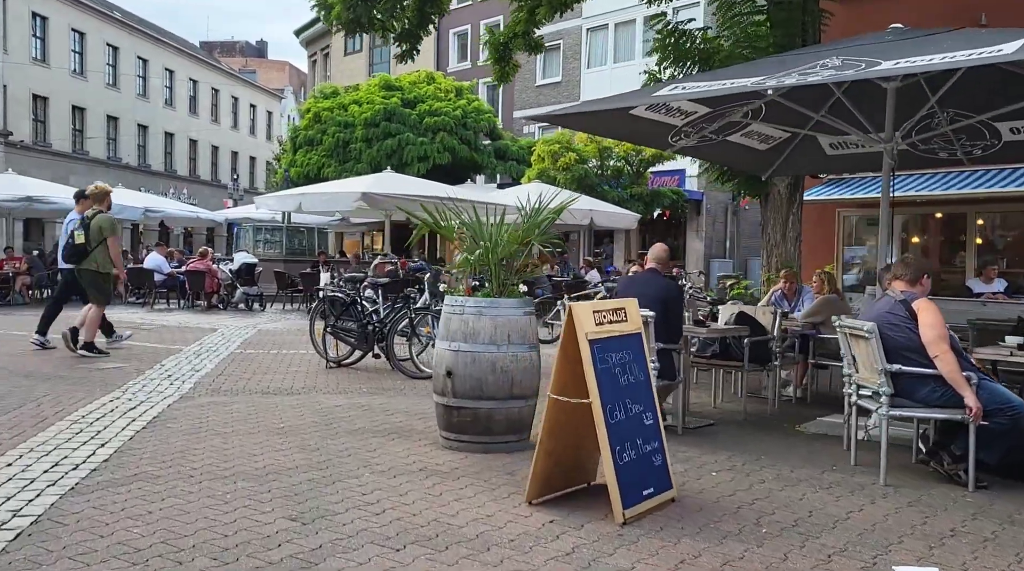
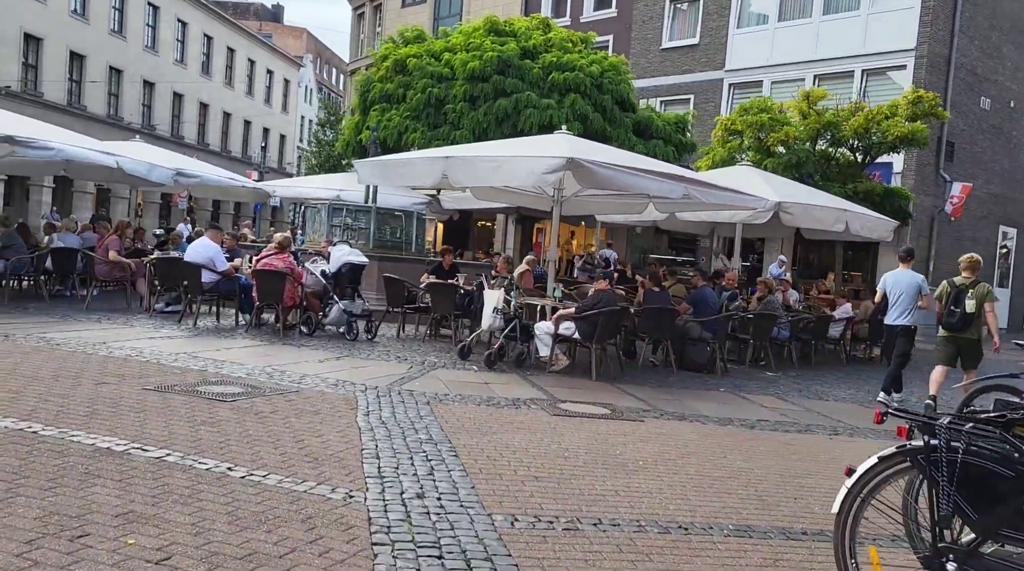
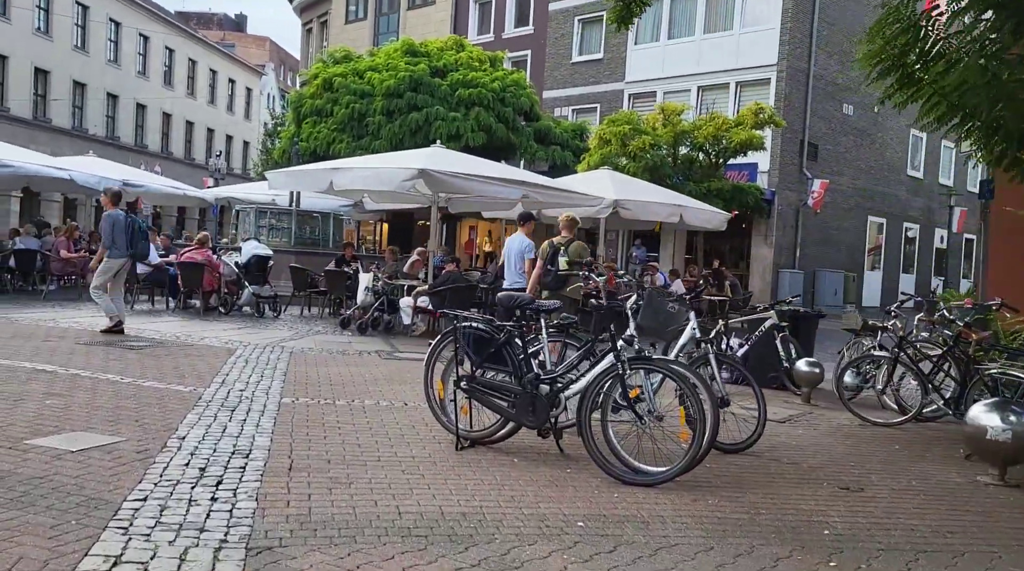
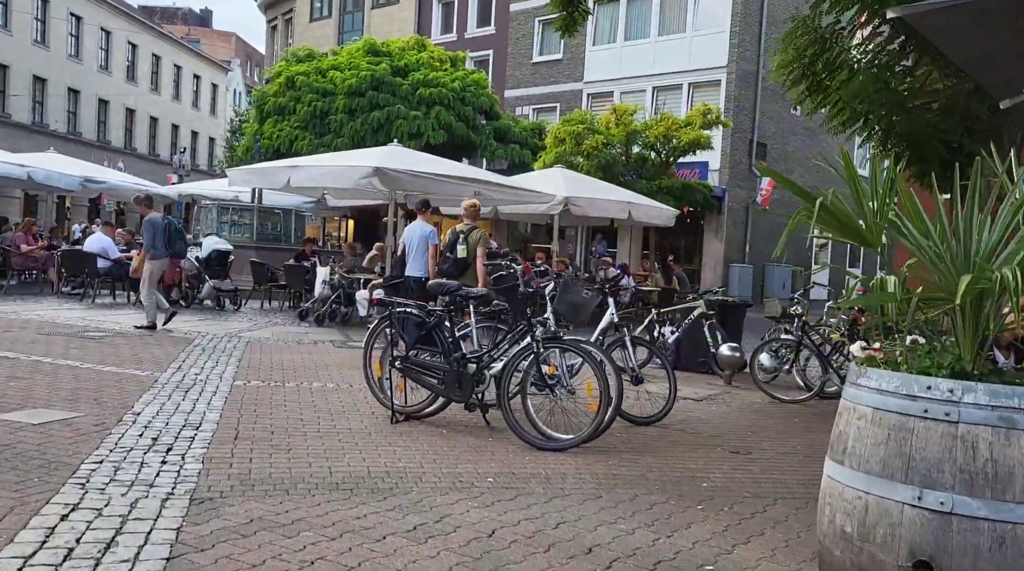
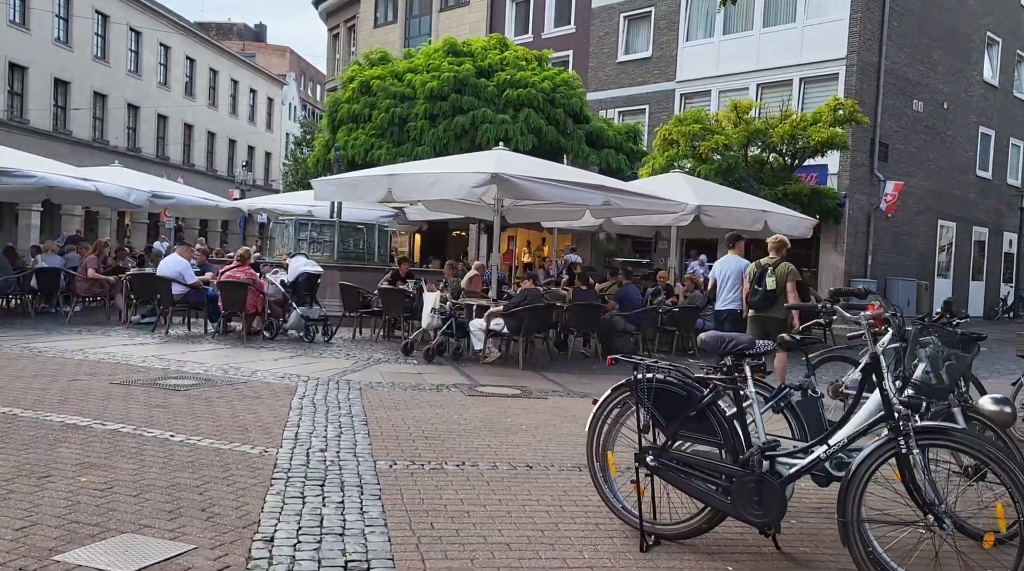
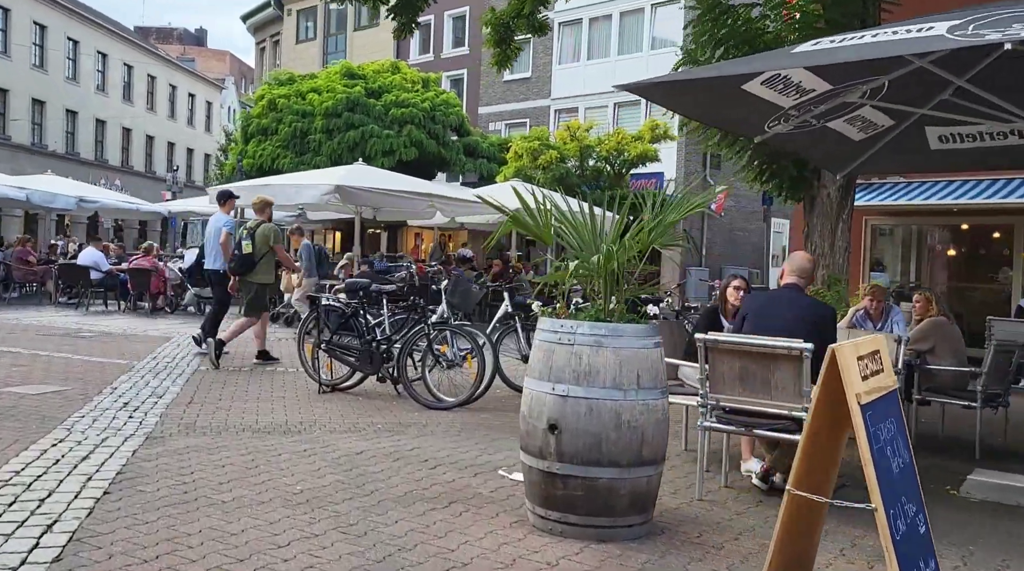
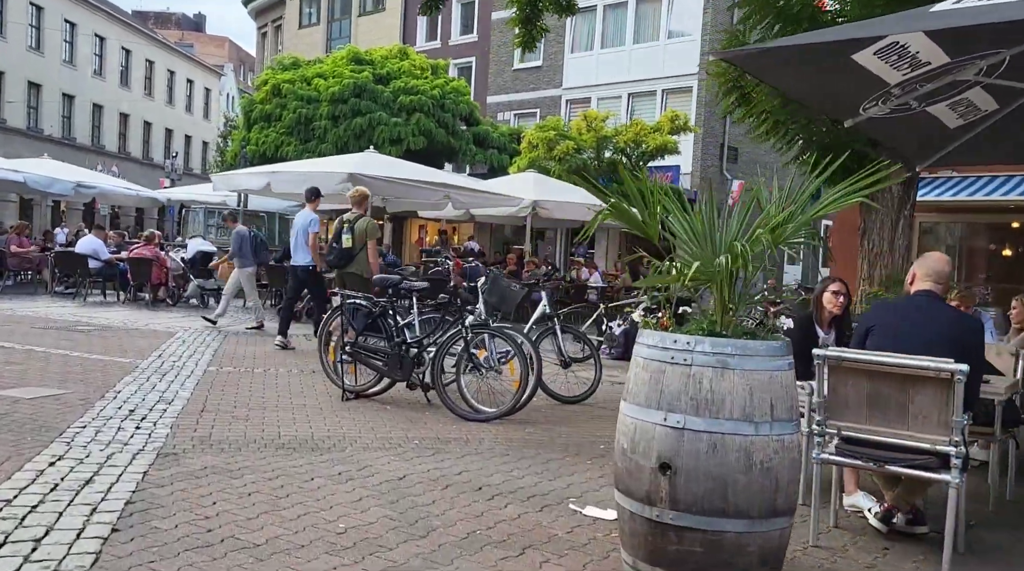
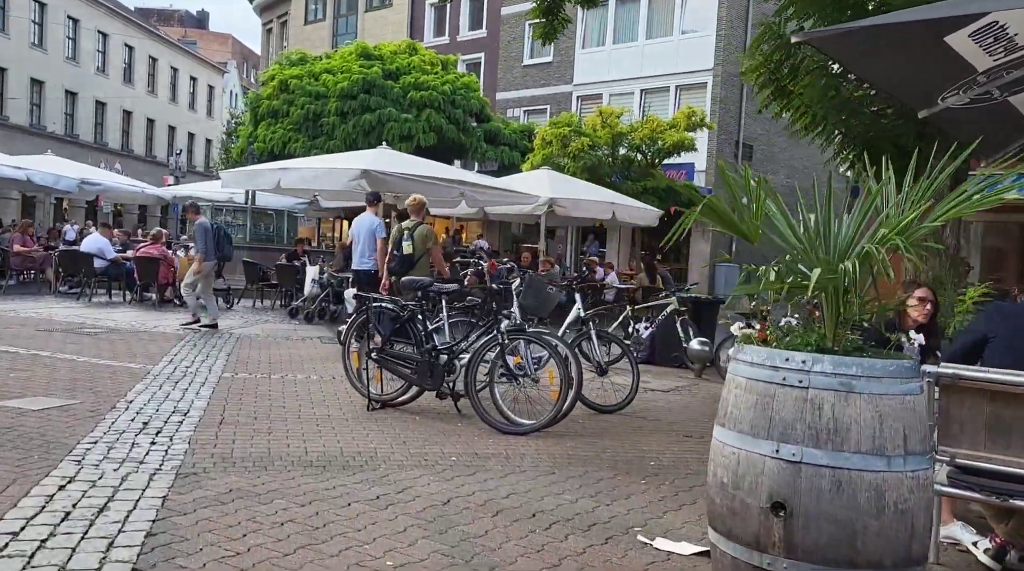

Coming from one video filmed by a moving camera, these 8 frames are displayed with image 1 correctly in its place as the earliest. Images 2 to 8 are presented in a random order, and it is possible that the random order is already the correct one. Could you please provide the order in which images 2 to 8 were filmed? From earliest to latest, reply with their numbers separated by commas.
6, 7, 8, 4, 3, 5, 2
